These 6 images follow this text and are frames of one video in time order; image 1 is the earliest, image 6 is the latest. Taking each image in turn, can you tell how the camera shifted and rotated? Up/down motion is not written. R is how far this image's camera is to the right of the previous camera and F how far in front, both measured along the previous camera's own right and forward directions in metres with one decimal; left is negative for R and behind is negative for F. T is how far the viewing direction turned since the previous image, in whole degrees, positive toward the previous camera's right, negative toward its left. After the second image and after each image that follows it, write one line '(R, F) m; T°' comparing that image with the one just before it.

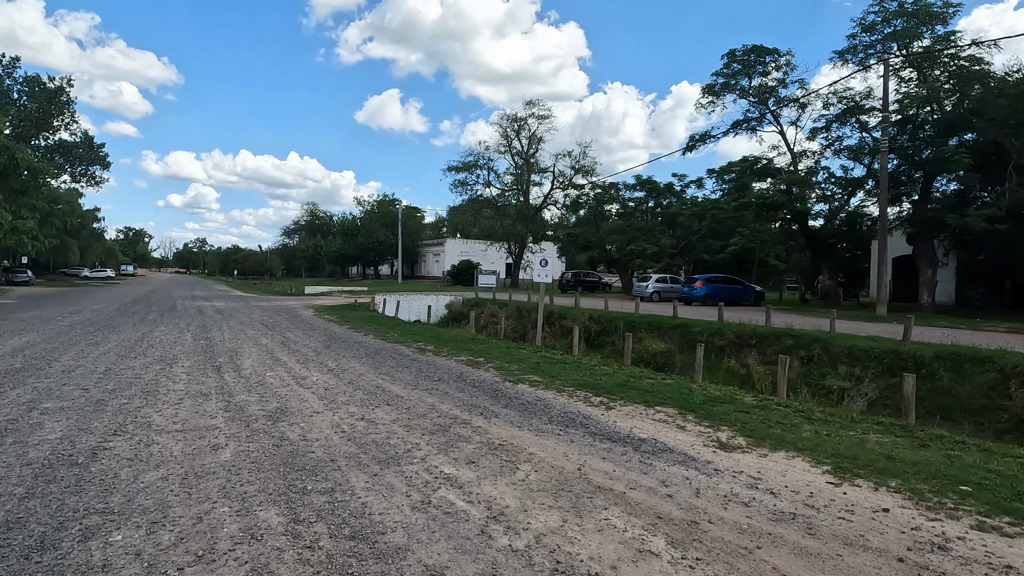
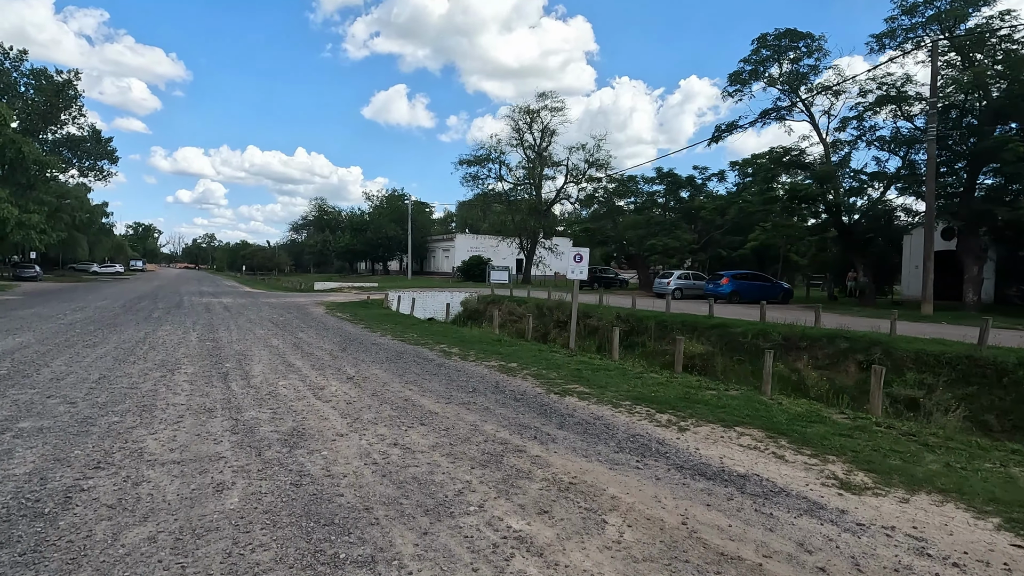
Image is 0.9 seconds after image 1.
(-0.6, +1.1) m; -1°
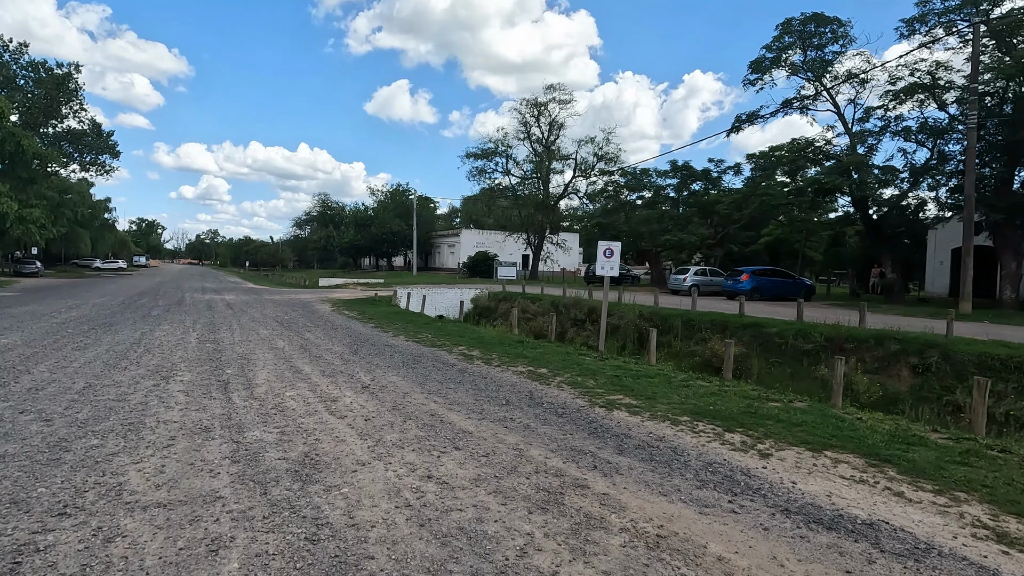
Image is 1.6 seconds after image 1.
(-0.5, +1.0) m; 0°
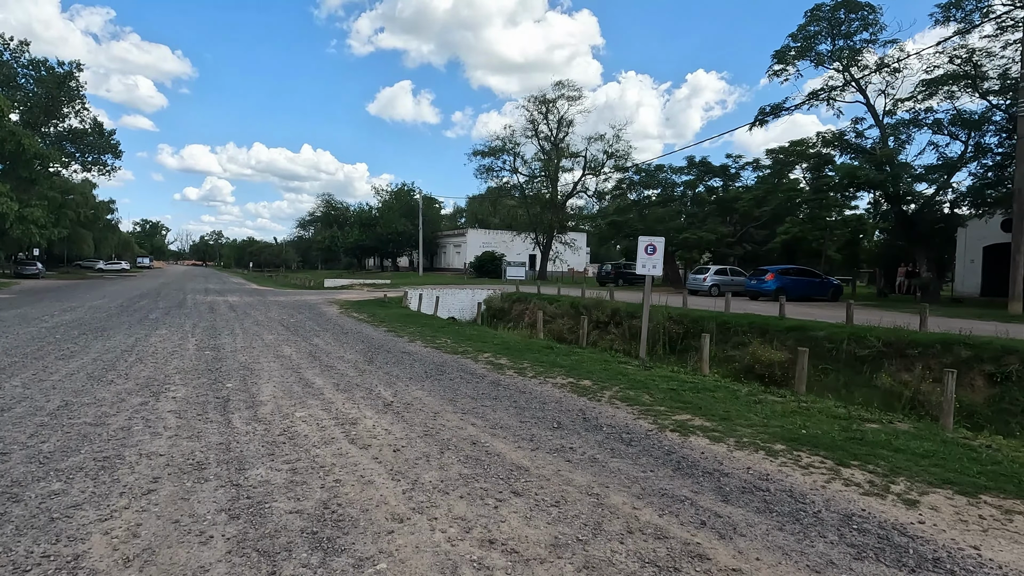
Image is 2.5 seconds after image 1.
(-0.5, +1.1) m; 0°
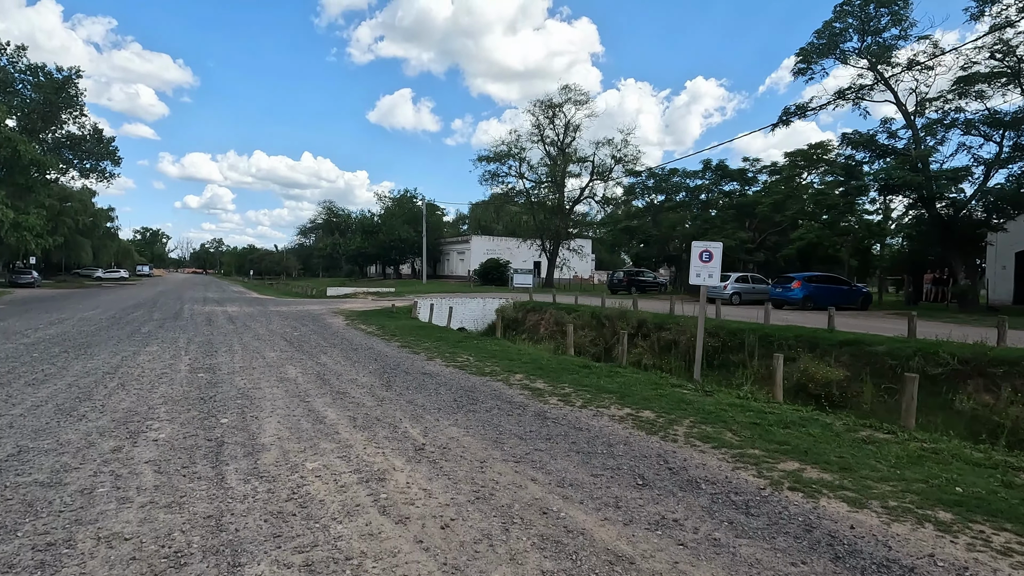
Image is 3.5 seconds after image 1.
(-0.6, +1.3) m; 0°
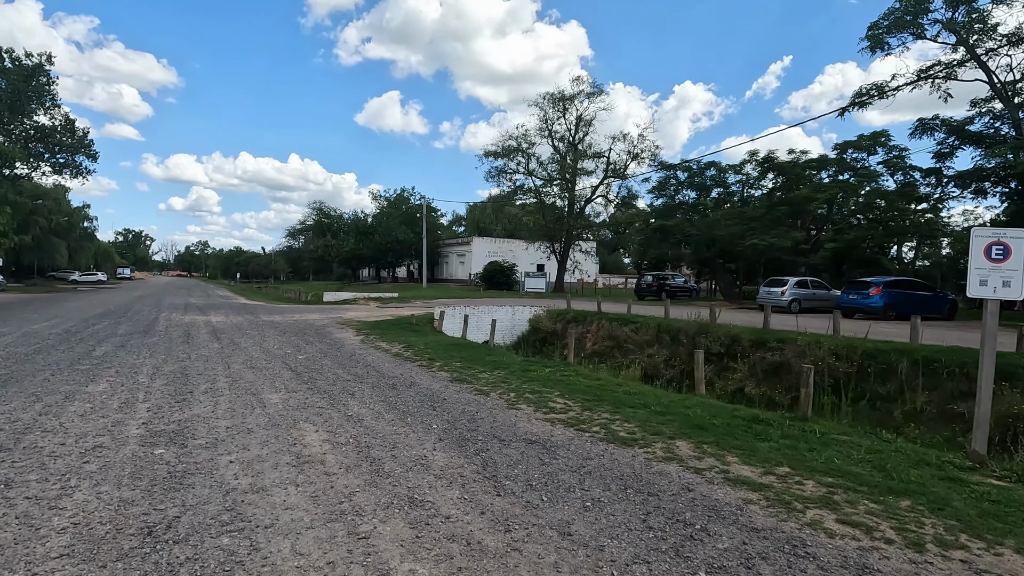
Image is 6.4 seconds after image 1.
(-1.9, +3.6) m; +1°
